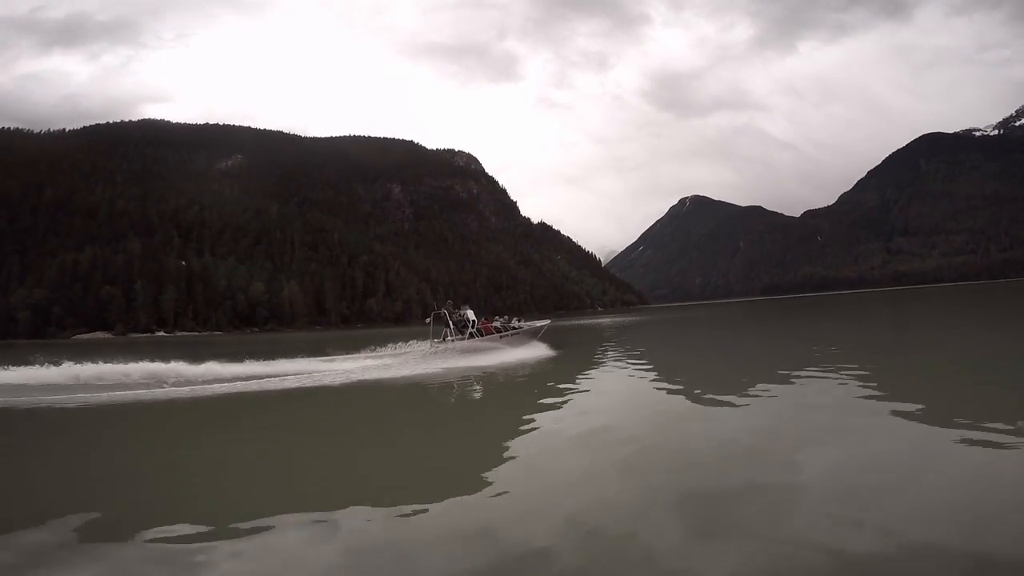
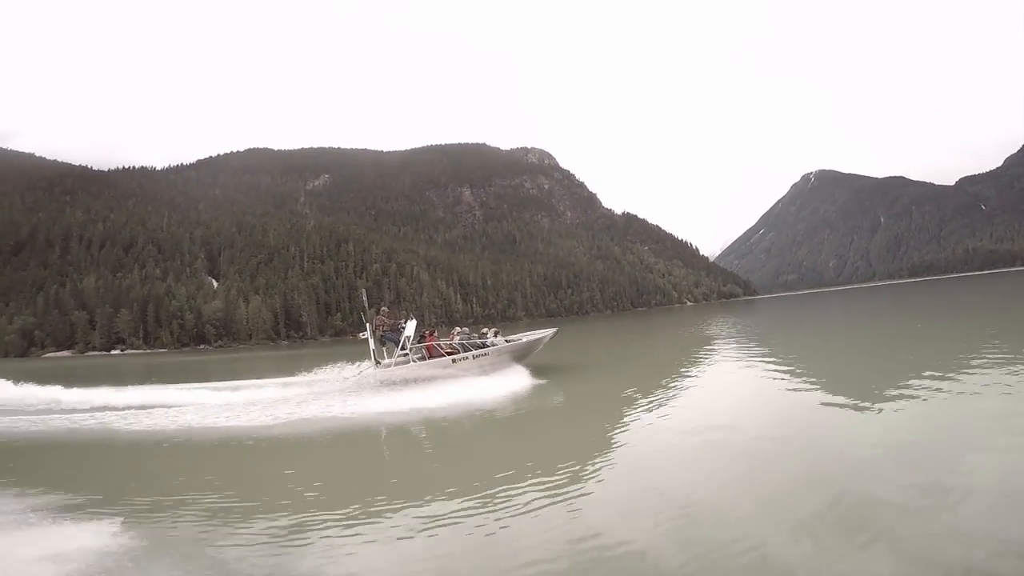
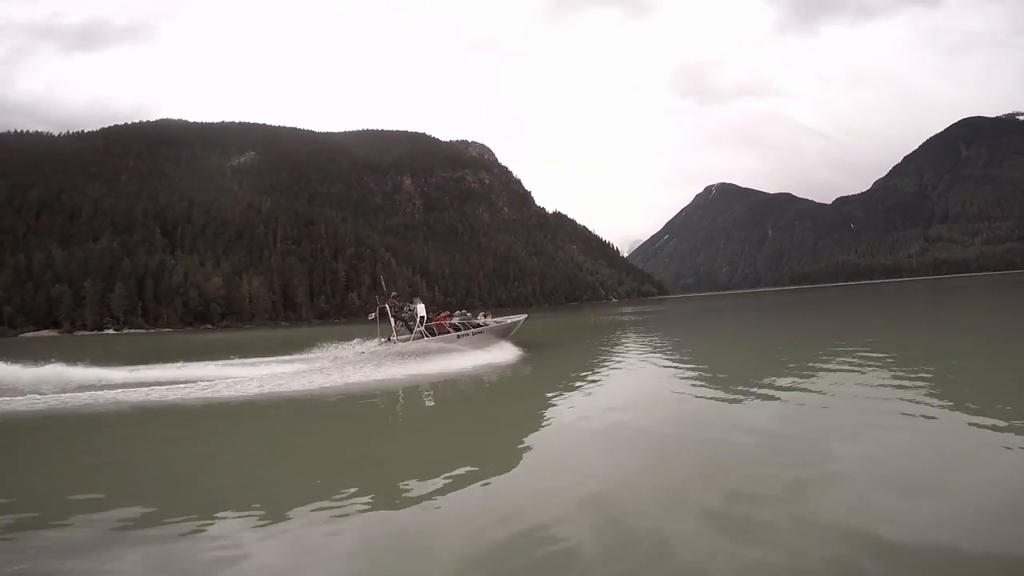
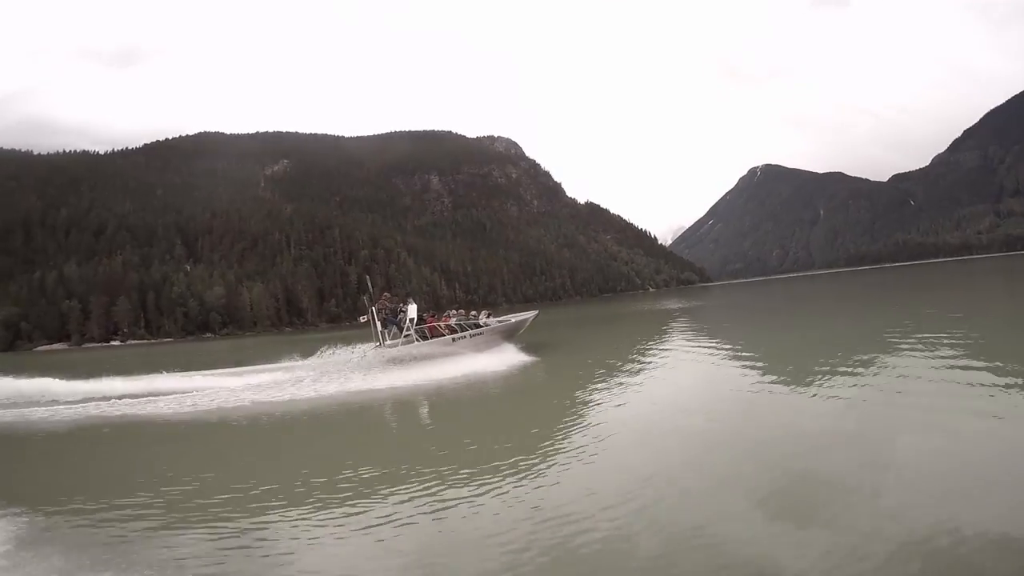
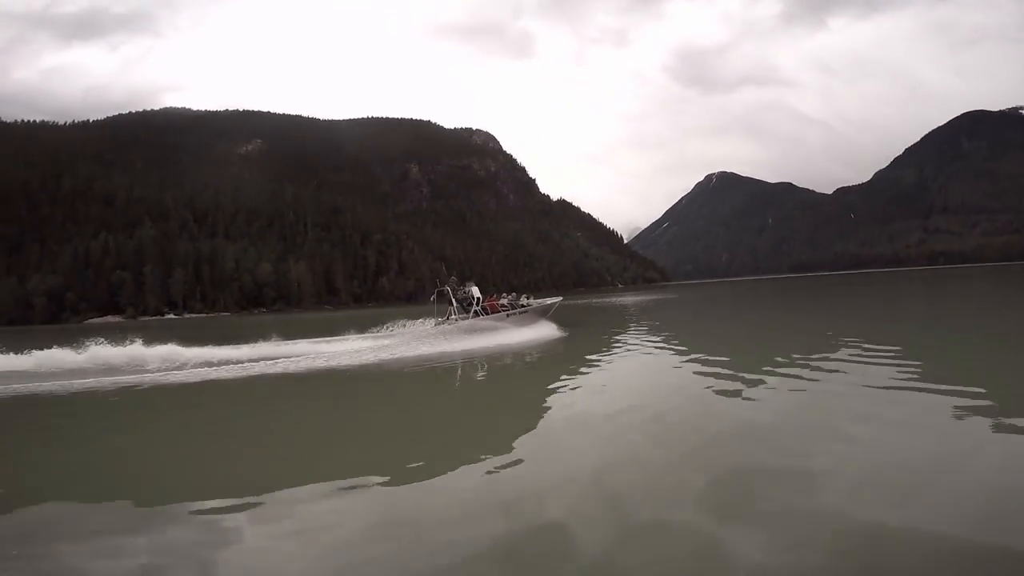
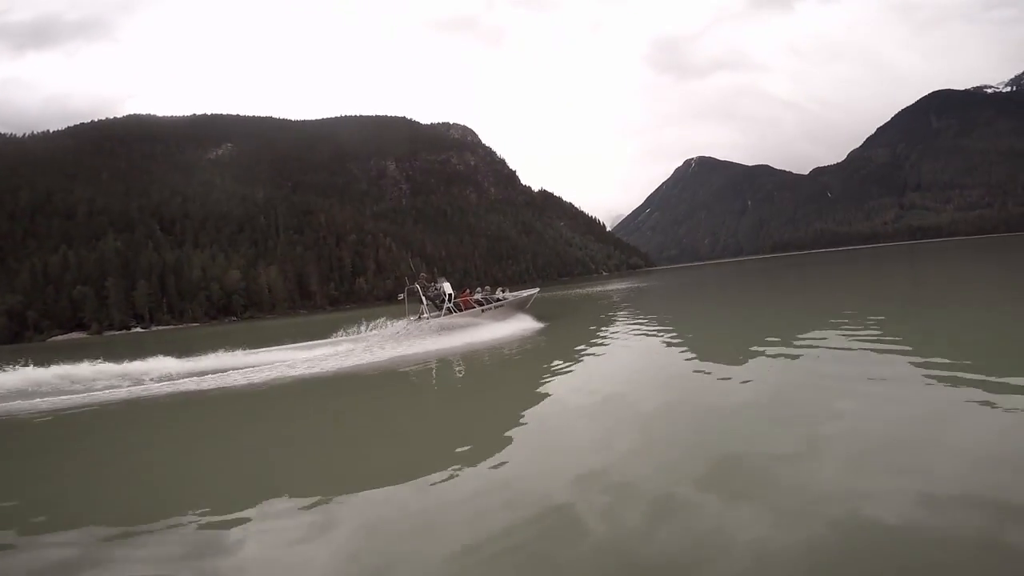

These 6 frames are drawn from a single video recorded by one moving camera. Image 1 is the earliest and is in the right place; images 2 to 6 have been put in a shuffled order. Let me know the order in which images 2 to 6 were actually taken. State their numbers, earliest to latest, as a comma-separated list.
5, 6, 3, 4, 2
